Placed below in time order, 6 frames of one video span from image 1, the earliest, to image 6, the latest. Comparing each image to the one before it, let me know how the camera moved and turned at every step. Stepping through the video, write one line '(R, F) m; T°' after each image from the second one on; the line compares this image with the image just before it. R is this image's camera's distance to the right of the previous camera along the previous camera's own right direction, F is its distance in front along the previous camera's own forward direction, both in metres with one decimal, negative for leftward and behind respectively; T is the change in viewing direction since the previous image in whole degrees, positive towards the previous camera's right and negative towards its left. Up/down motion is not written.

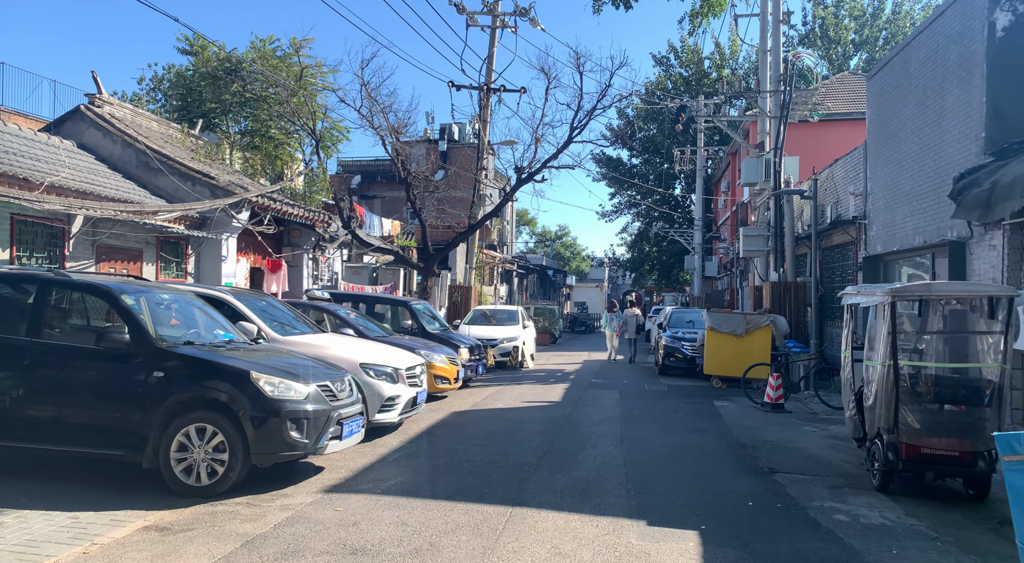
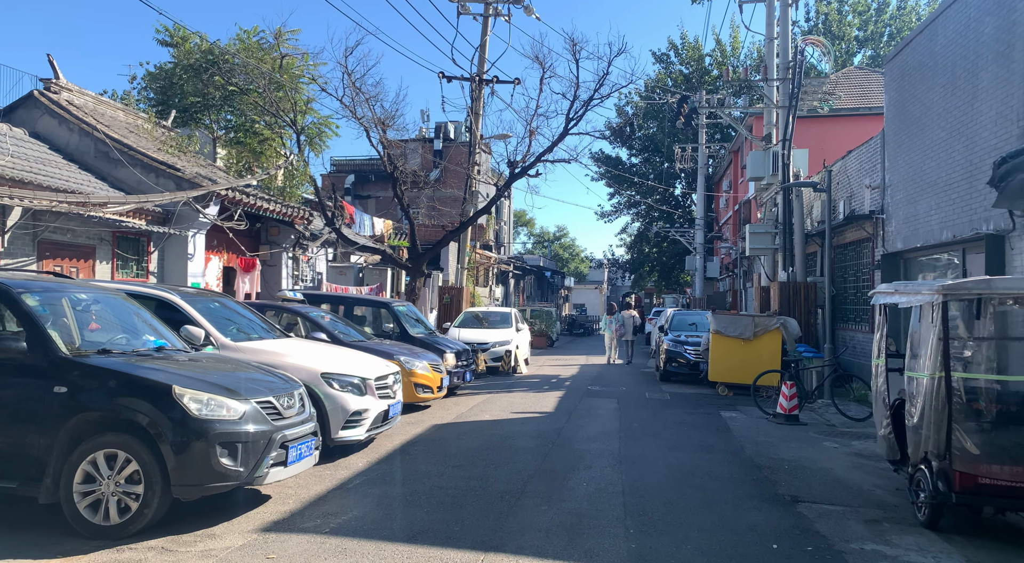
(+0.2, +1.0) m; 0°
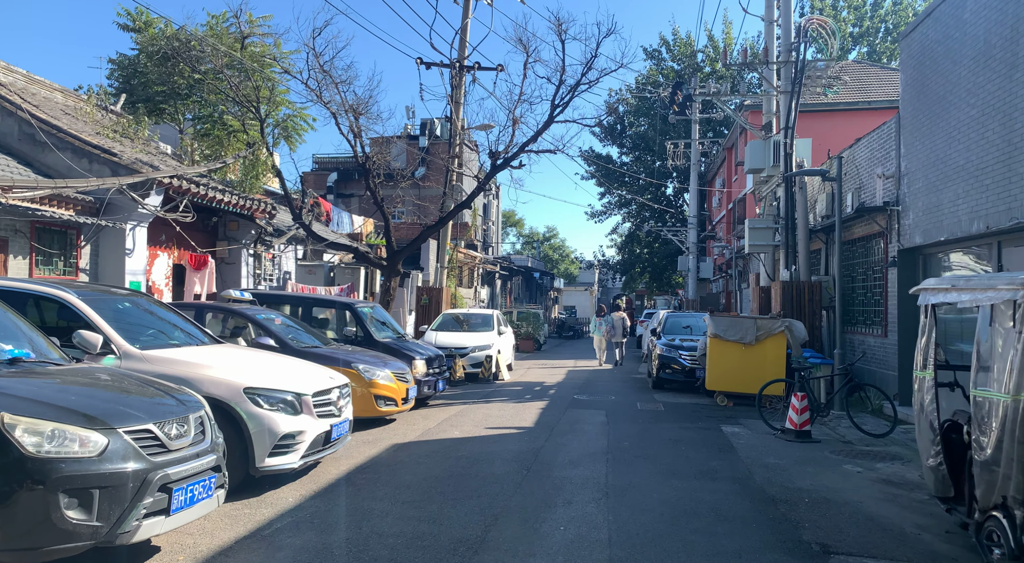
(+0.2, +1.3) m; +1°
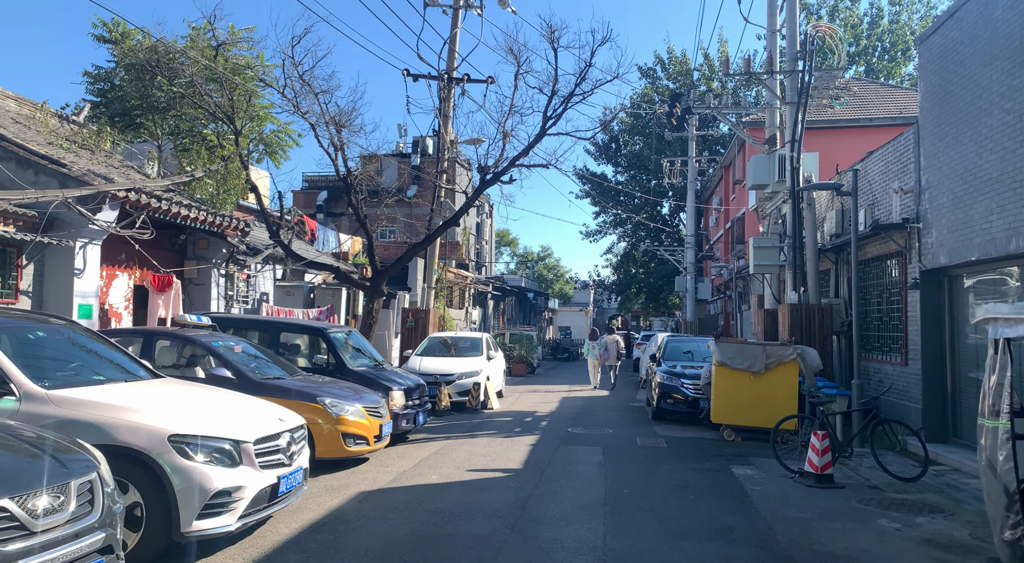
(+0.1, +1.0) m; 0°
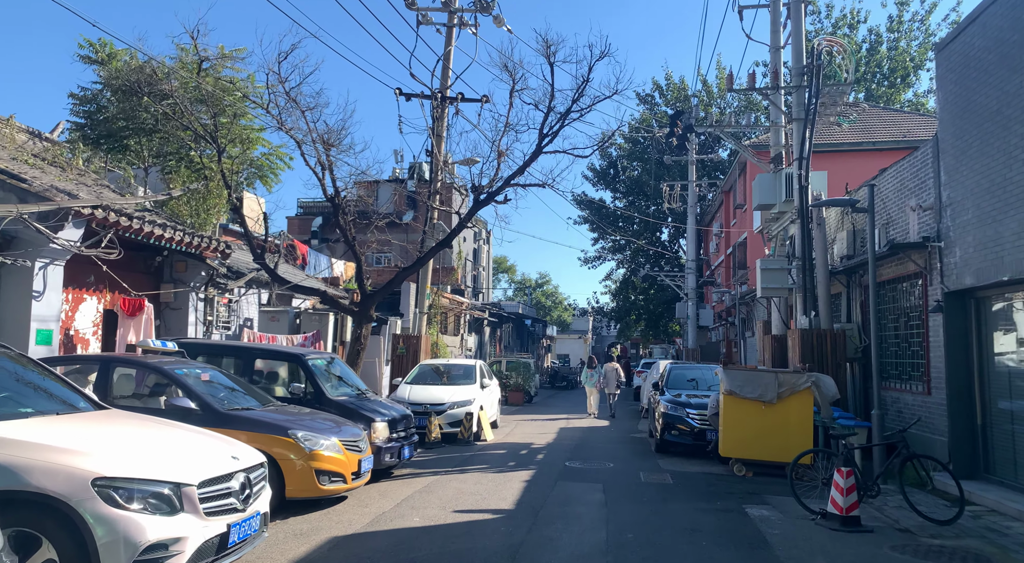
(+0.1, +0.7) m; 0°
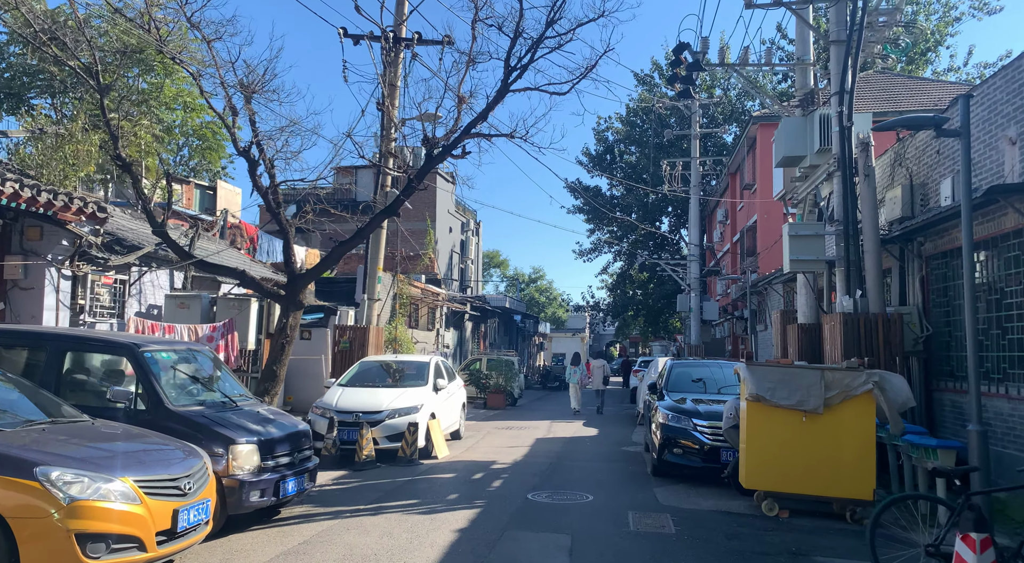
(+0.7, +3.1) m; 0°
